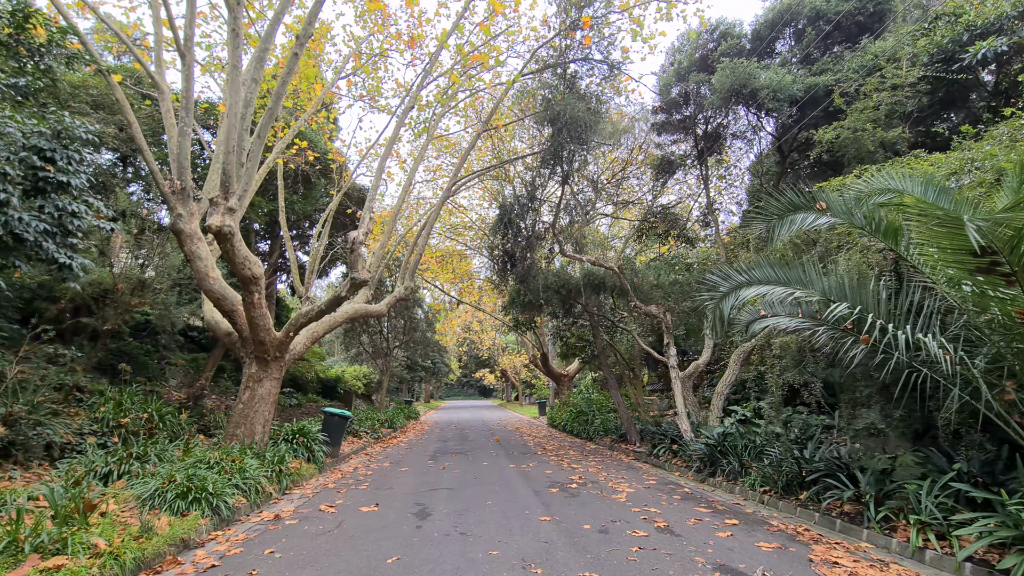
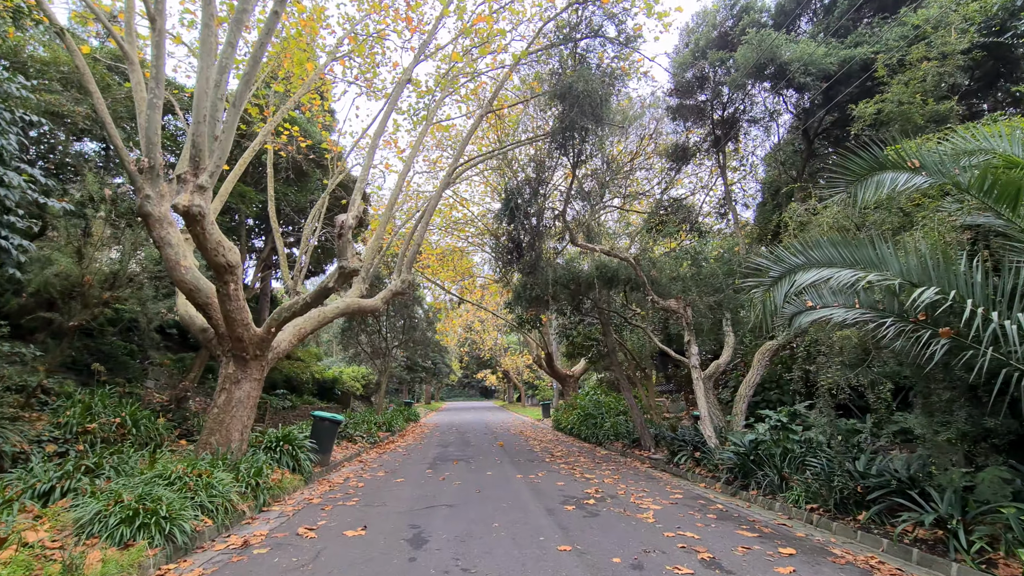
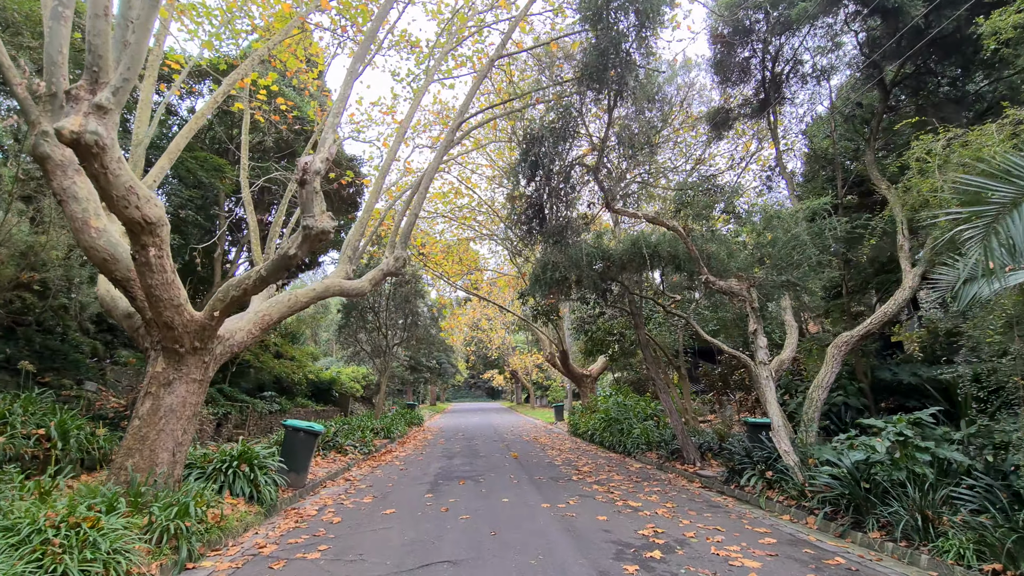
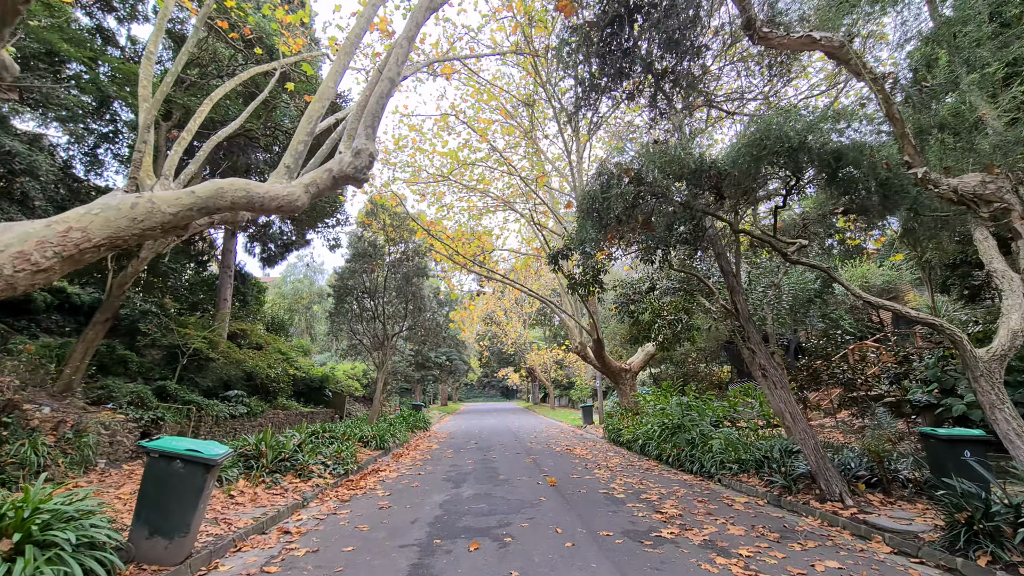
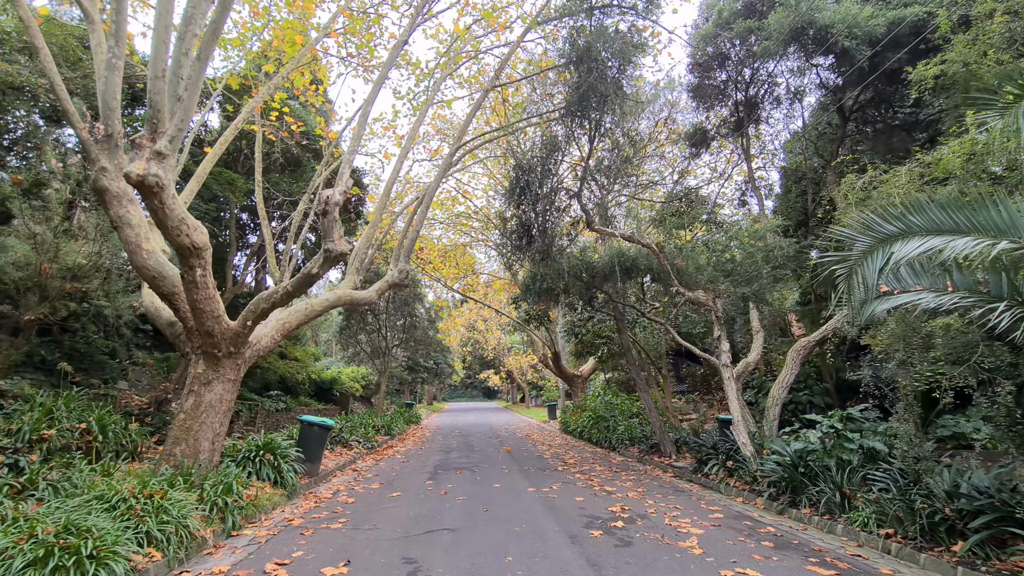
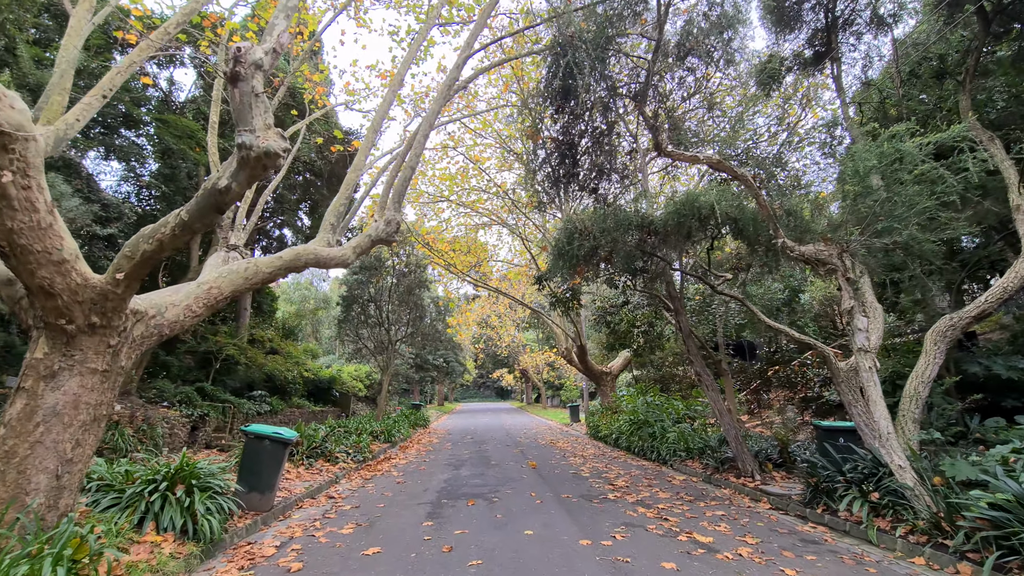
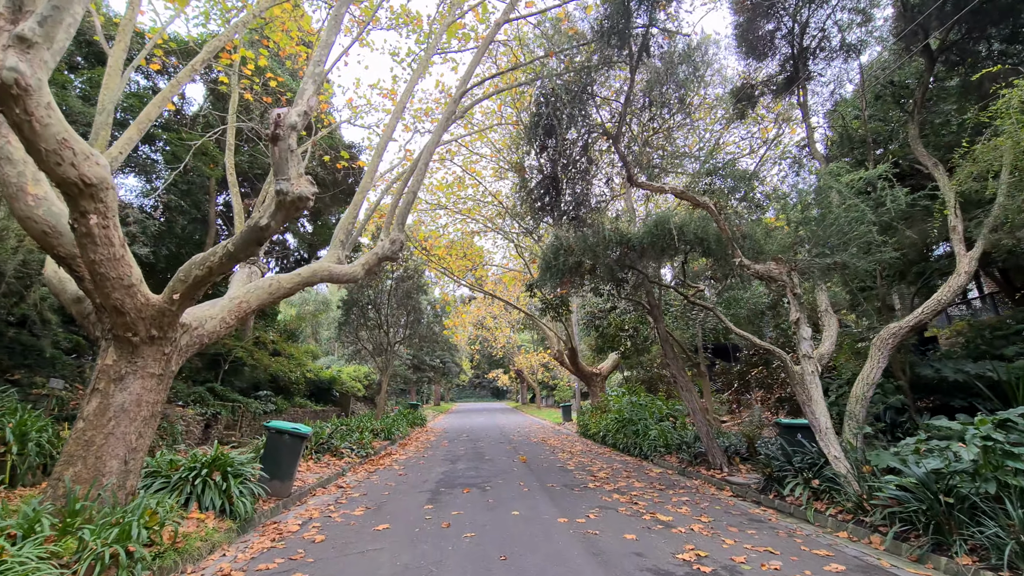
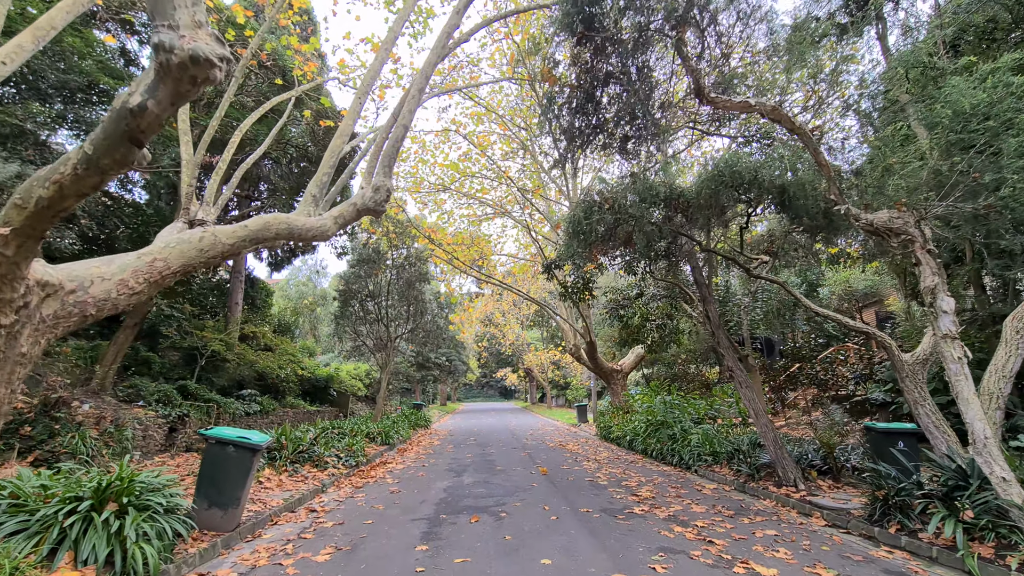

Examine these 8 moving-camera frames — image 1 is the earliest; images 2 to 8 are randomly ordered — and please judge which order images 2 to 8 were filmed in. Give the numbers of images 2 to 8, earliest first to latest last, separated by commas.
2, 5, 3, 7, 6, 8, 4
